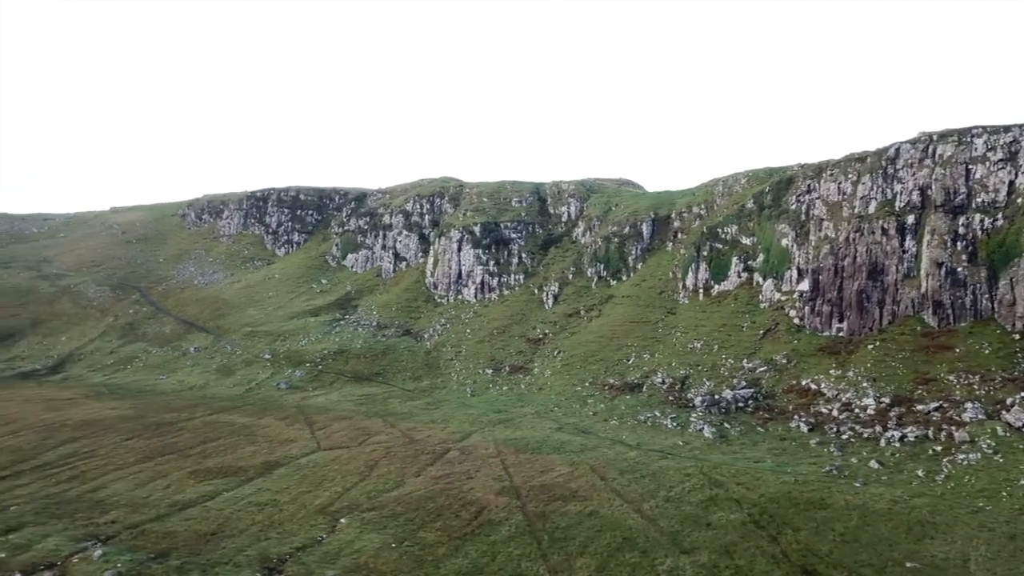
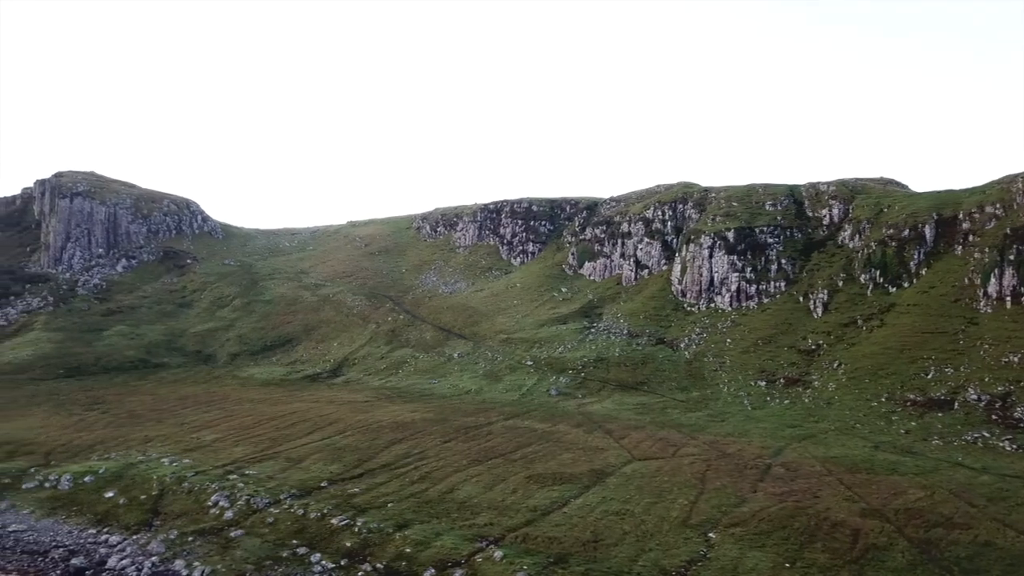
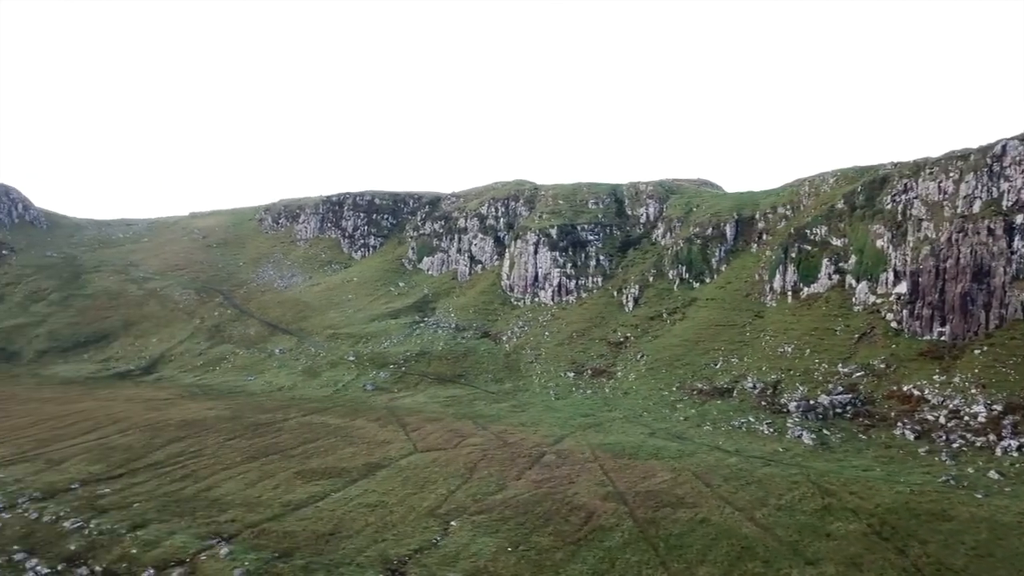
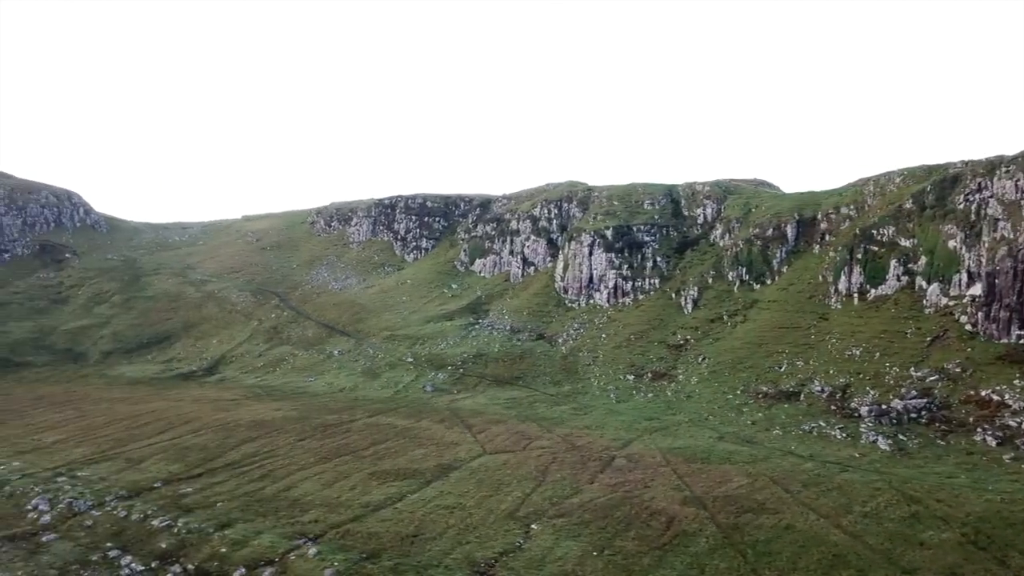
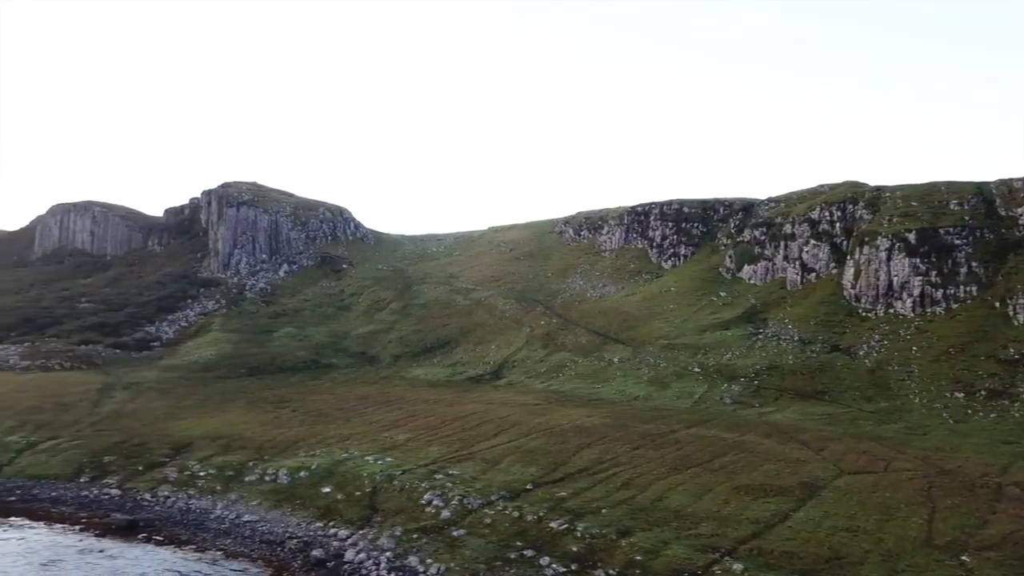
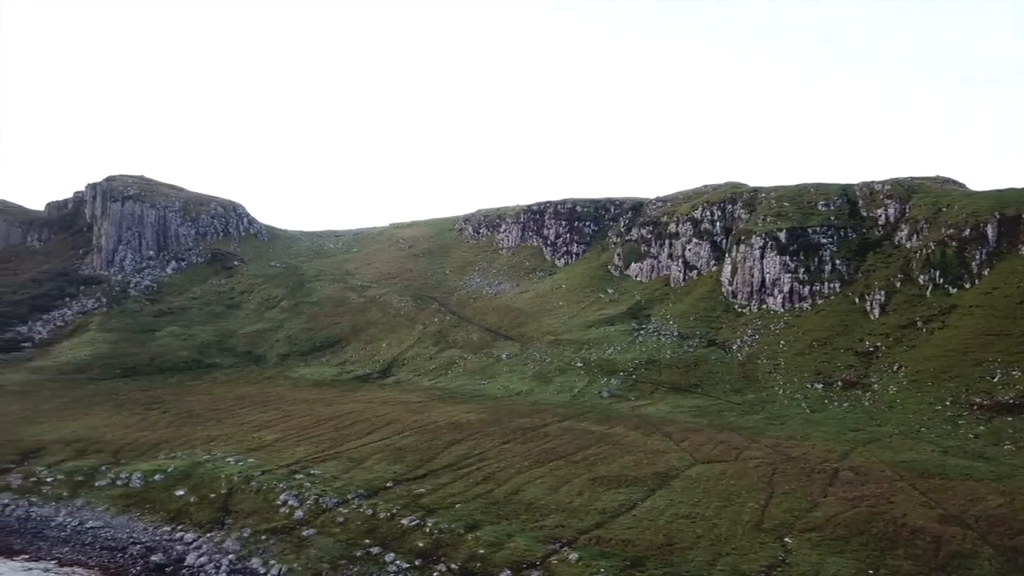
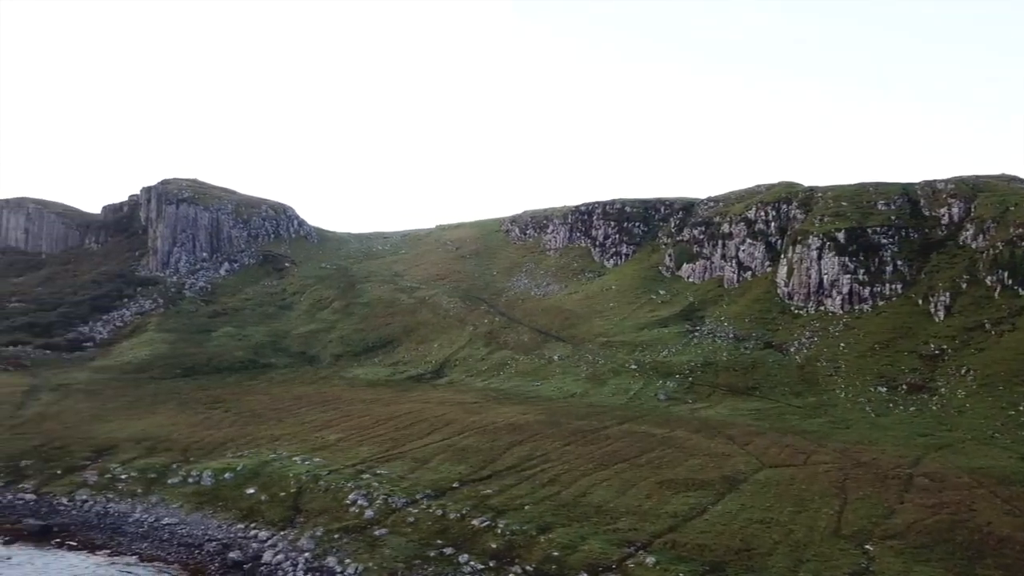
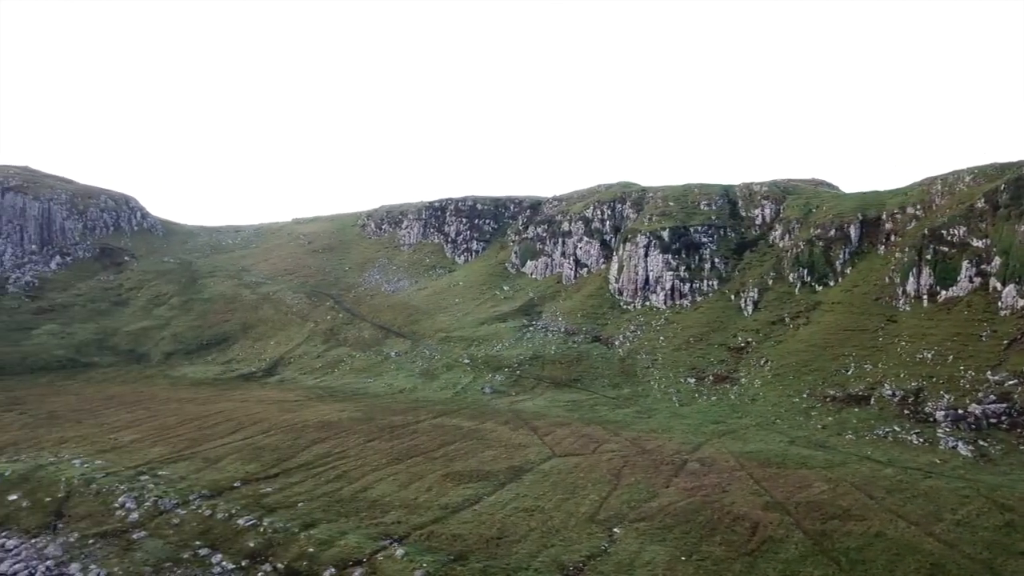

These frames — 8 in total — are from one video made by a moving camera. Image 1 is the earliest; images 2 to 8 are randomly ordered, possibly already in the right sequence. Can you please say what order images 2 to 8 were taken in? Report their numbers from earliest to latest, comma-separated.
3, 4, 8, 2, 6, 7, 5
